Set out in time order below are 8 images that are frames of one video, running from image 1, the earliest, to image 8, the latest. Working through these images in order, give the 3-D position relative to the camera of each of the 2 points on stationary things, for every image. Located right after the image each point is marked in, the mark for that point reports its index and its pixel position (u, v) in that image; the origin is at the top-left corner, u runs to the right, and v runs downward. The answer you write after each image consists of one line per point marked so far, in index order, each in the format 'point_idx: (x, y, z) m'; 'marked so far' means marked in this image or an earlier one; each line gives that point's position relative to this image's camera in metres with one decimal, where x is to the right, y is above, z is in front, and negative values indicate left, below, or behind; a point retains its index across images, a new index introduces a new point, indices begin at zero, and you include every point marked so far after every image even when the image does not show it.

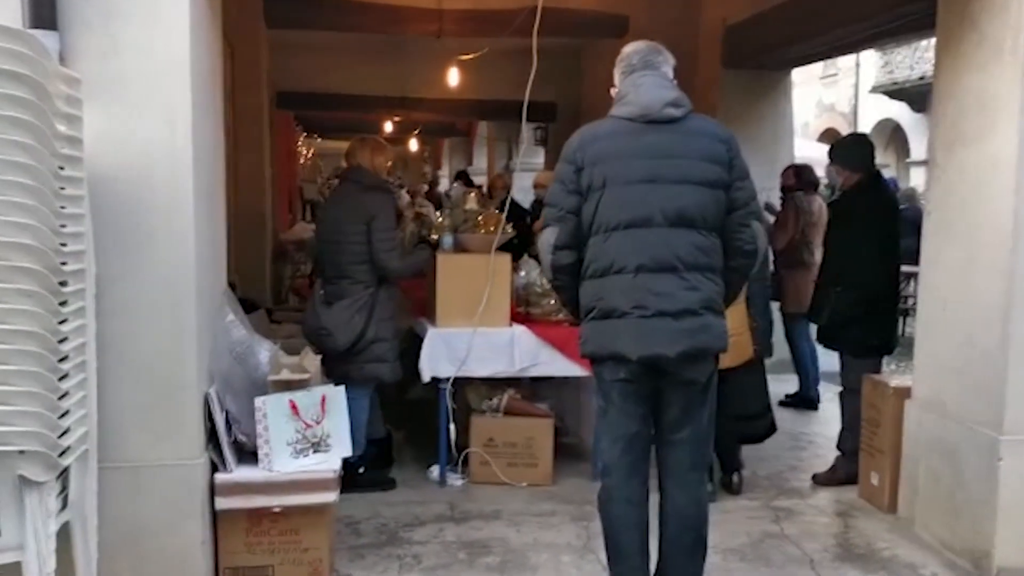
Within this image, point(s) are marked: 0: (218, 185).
0: (-0.9, +0.3, +3.3) m
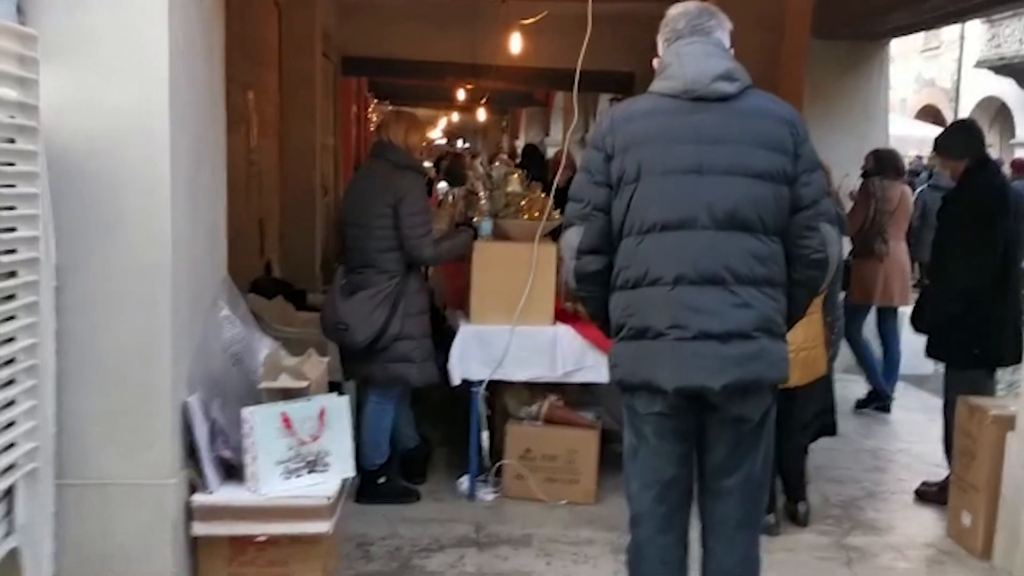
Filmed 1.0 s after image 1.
0: (-0.8, +0.4, +2.9) m
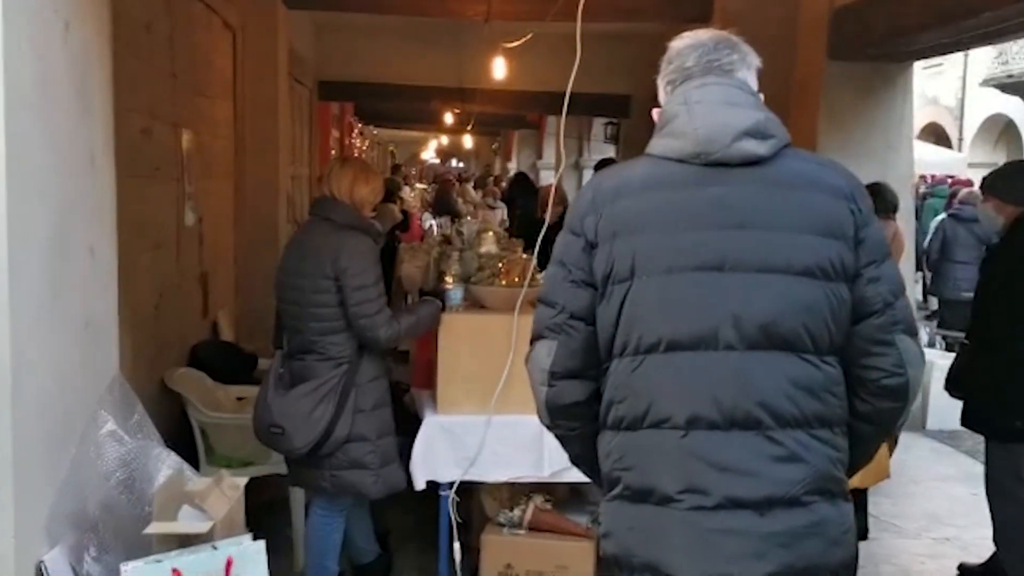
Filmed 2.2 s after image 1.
0: (-0.9, +0.1, +2.3) m
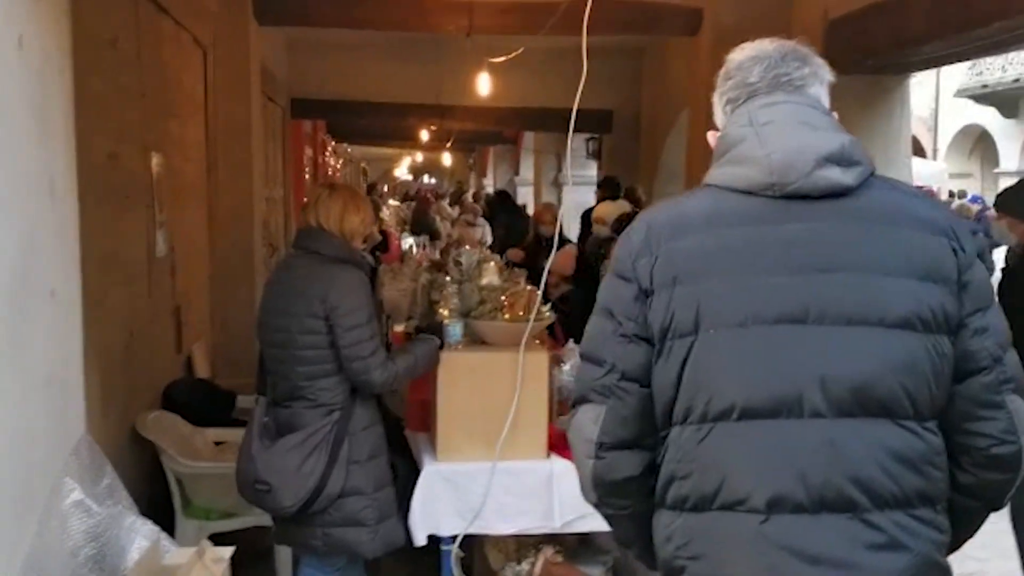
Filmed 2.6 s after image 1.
0: (-0.9, 0.0, +2.0) m
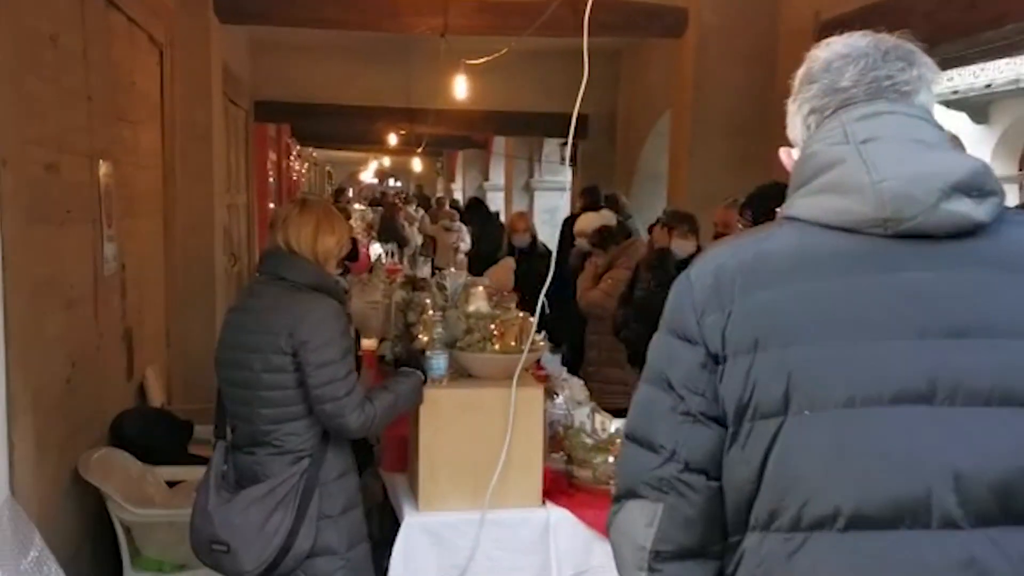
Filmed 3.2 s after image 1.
0: (-0.9, 0.0, +1.7) m
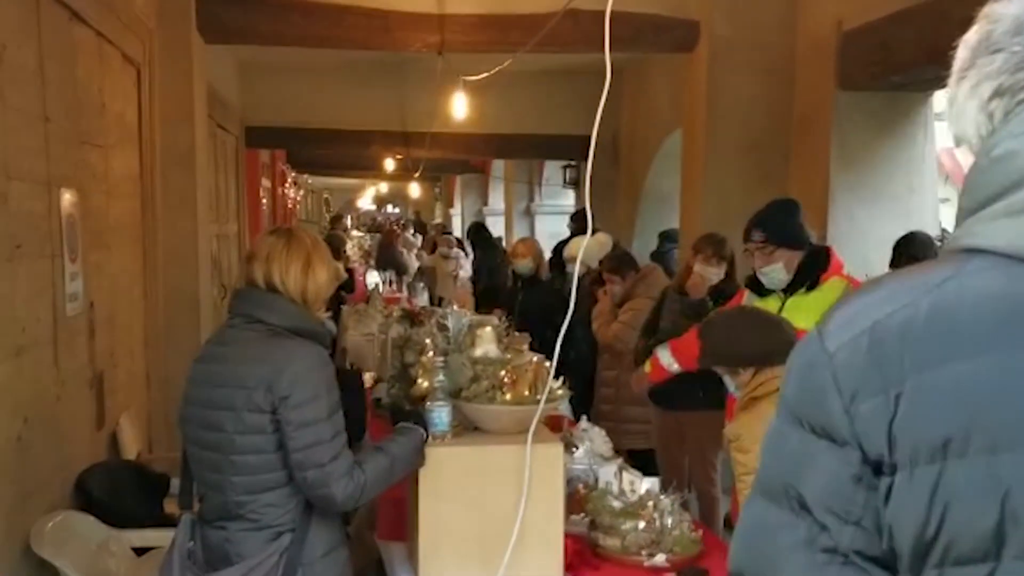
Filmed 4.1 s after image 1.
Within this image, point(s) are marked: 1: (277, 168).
0: (-0.9, -0.1, +1.3) m
1: (-2.4, +1.2, +10.7) m
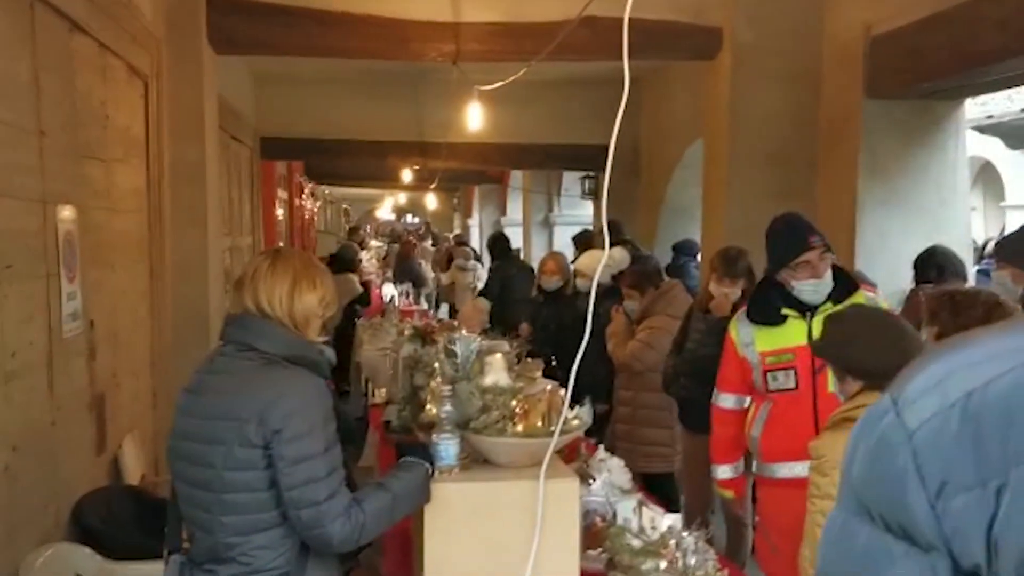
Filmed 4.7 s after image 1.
0: (-0.8, -0.2, +1.2) m
1: (-2.3, +1.1, +10.6) m
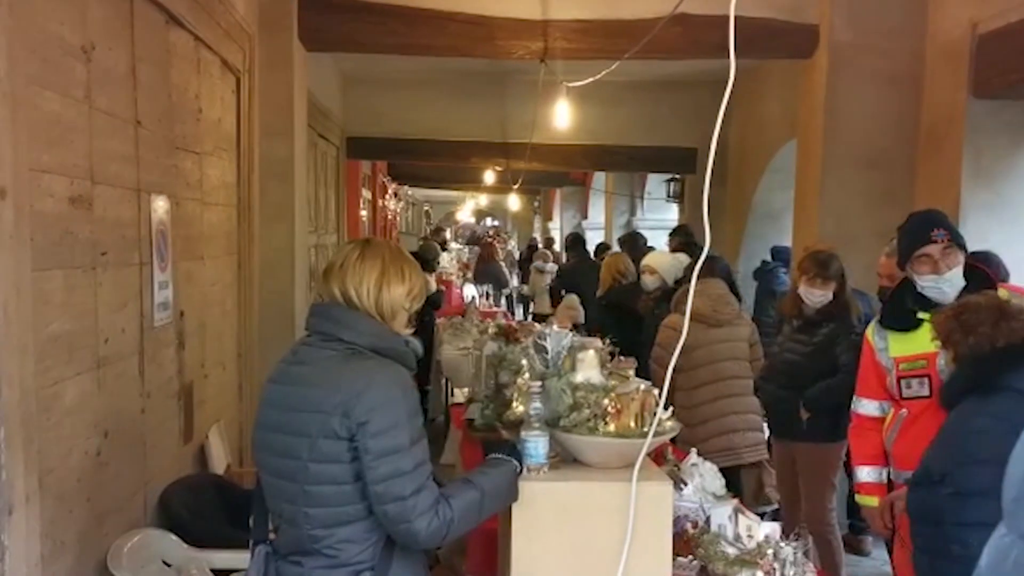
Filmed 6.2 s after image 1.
0: (-0.7, -0.1, +1.2) m
1: (-1.4, +1.1, +10.7) m
